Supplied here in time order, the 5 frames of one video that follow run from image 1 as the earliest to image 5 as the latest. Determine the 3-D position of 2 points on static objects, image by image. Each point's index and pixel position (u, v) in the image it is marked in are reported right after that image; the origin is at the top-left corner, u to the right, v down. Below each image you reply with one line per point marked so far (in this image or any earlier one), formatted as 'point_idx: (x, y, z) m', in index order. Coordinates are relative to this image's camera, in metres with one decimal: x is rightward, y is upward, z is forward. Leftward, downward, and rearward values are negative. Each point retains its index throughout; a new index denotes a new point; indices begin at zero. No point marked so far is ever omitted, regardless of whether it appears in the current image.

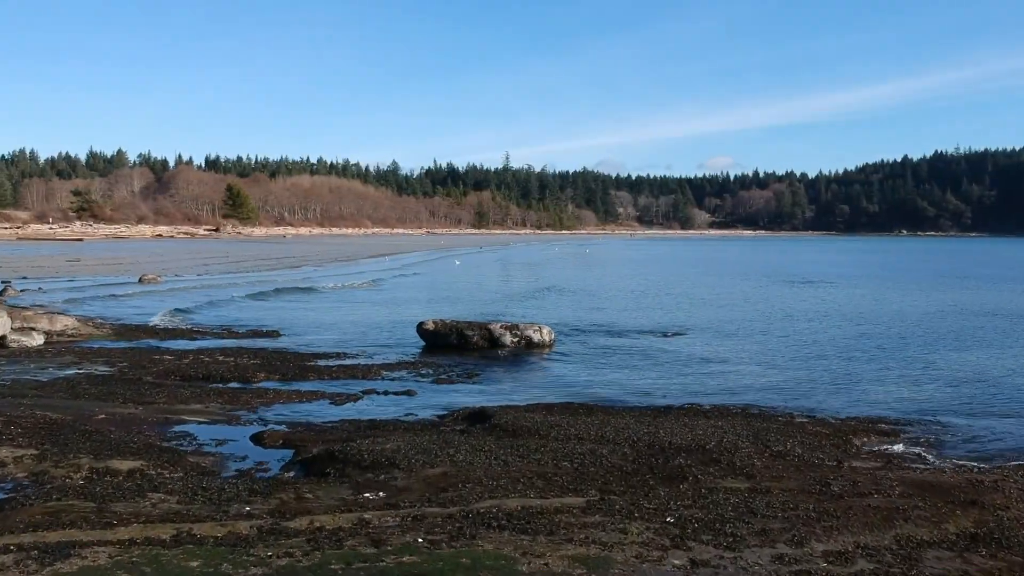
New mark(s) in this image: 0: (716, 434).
0: (+2.4, -1.8, +11.6) m
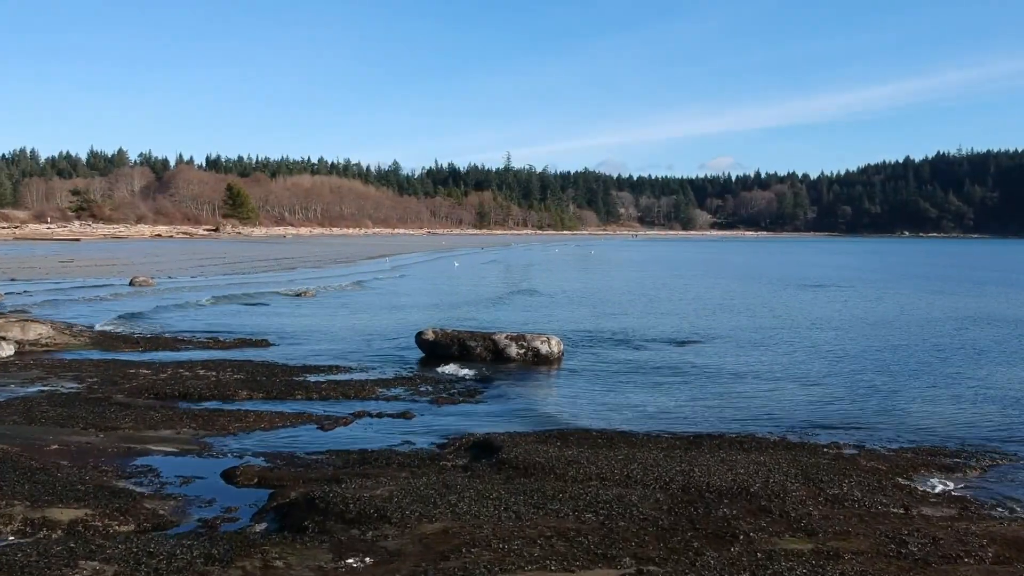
0: (+2.6, -1.9, +10.0) m
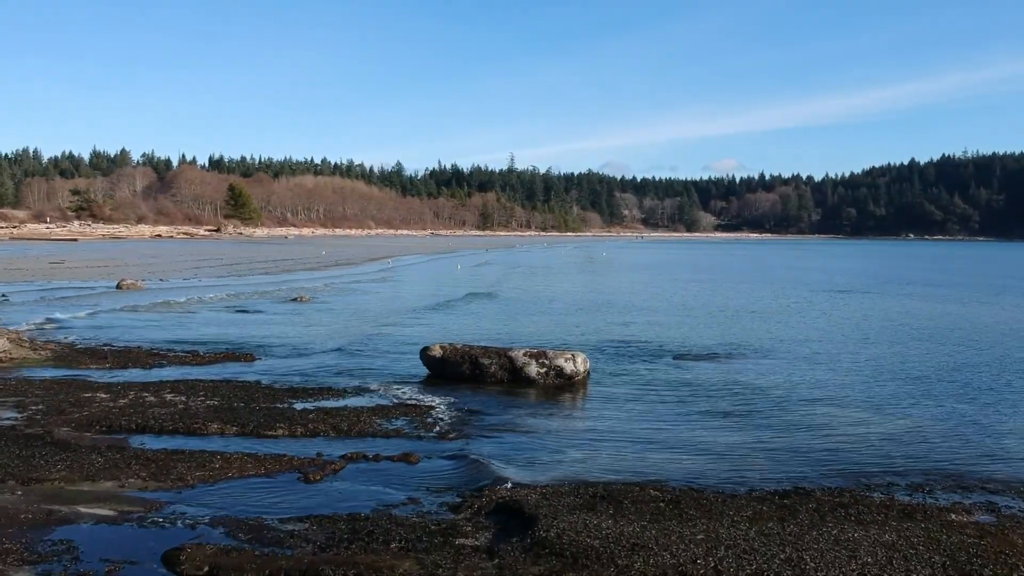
0: (+2.9, -2.1, +7.3) m
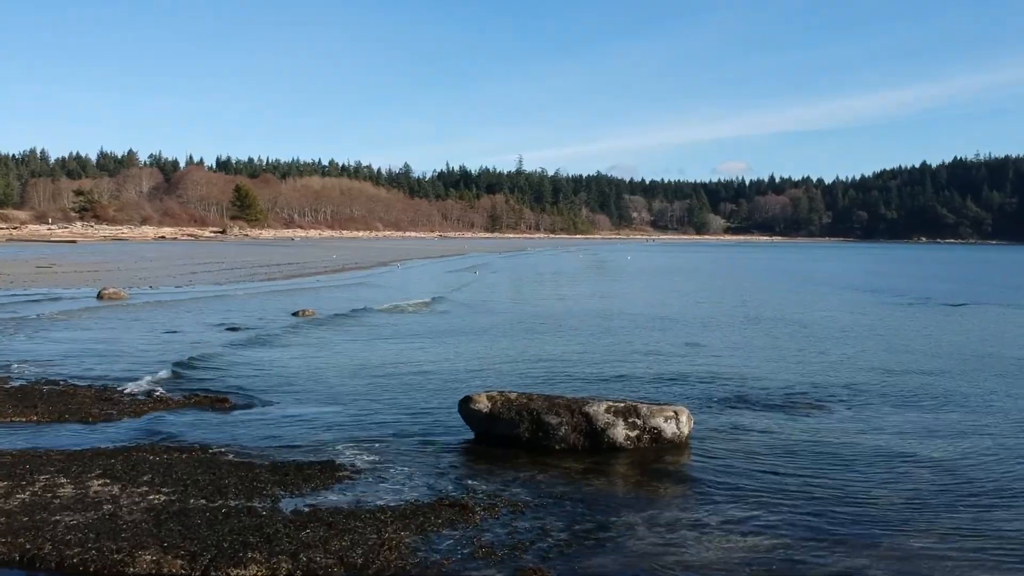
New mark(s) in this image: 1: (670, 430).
0: (+3.8, -2.5, +2.2) m
1: (+2.1, -1.9, +12.8) m
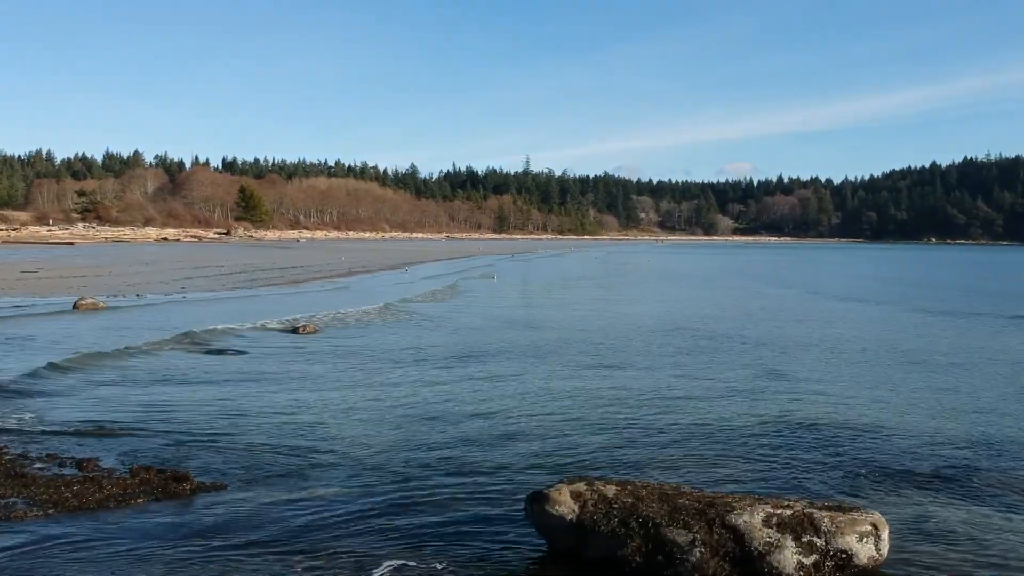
0: (+4.7, -2.8, -2.5) m
1: (+3.0, -2.2, +8.1) m
